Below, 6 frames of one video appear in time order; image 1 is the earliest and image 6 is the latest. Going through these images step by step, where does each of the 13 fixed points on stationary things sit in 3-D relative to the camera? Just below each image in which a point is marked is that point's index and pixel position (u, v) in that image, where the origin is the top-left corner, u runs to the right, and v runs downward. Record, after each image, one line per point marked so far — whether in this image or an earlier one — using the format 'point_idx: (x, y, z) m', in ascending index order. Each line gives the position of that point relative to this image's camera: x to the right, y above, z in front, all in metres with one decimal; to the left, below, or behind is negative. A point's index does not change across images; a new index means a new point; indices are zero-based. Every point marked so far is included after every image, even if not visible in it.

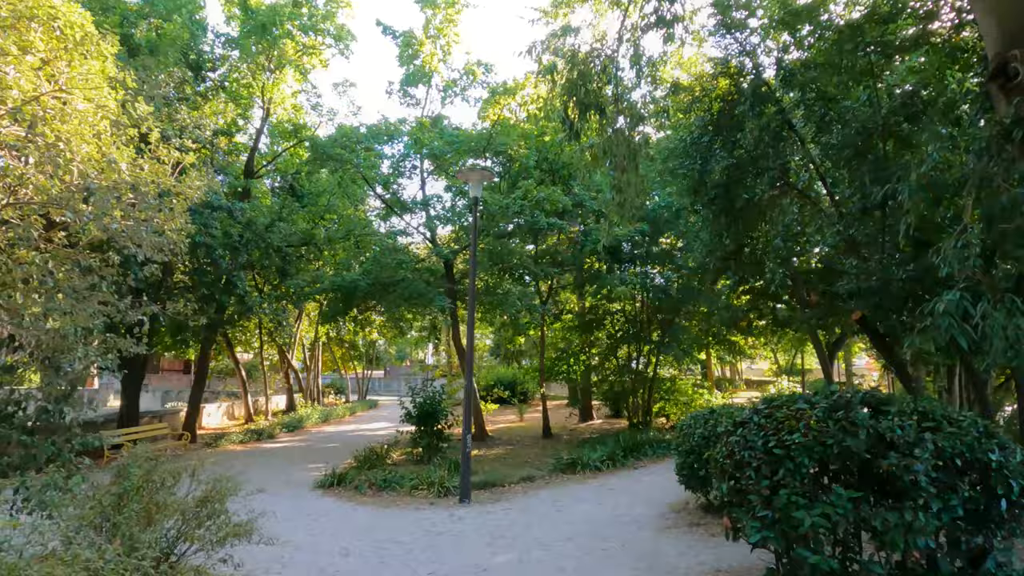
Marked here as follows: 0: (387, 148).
0: (-3.0, +3.3, +14.5) m
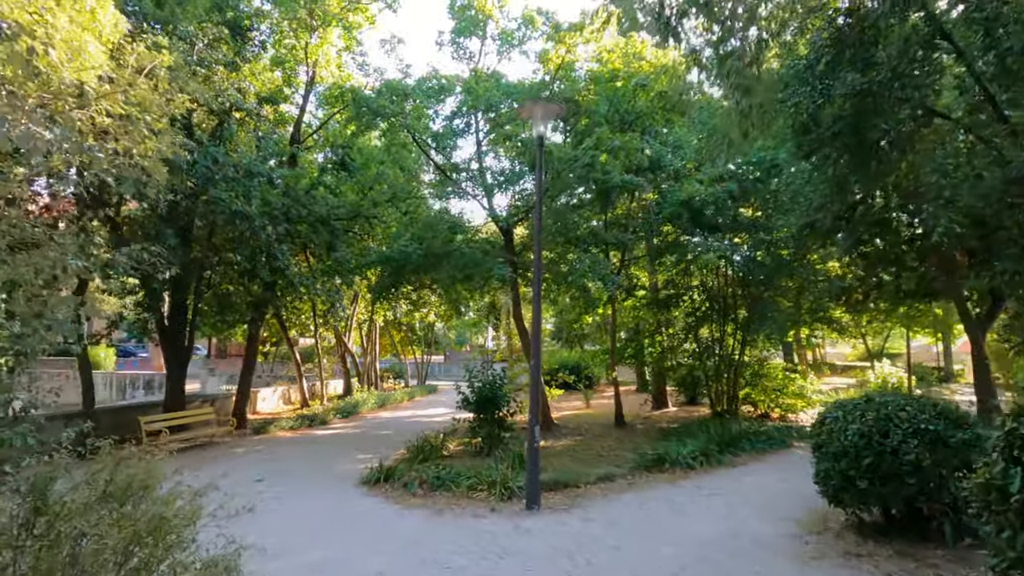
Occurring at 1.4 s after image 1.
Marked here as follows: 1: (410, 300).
0: (-1.6, +3.9, +13.0) m
1: (-3.1, -0.4, +18.0) m
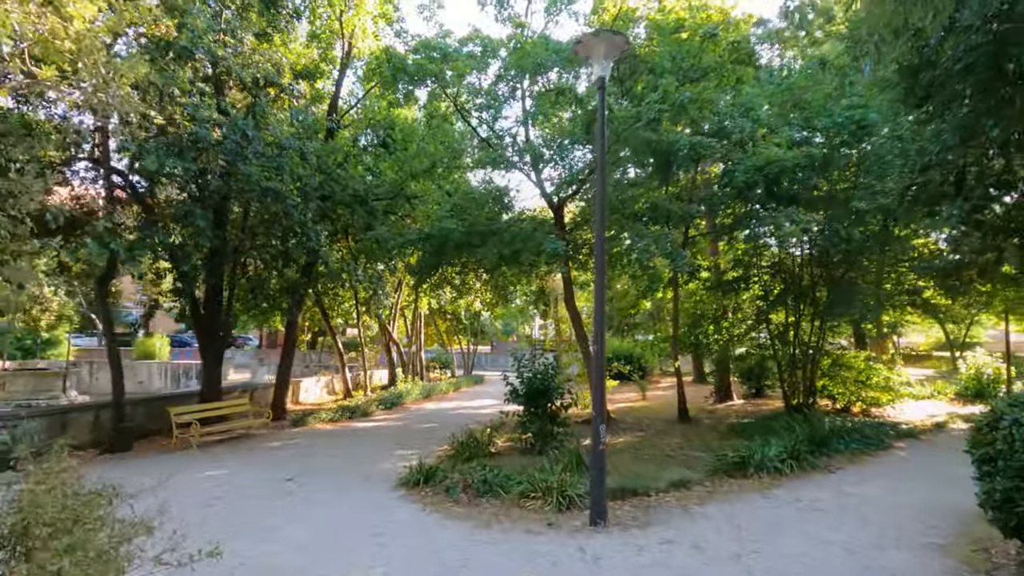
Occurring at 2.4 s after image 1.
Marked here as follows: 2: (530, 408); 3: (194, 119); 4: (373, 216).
0: (-0.6, +4.3, +11.9) m
1: (-1.7, 0.0, +17.1) m
2: (+0.3, -1.9, +9.6) m
3: (-5.9, +3.1, +11.0) m
4: (-3.1, +1.6, +13.5) m
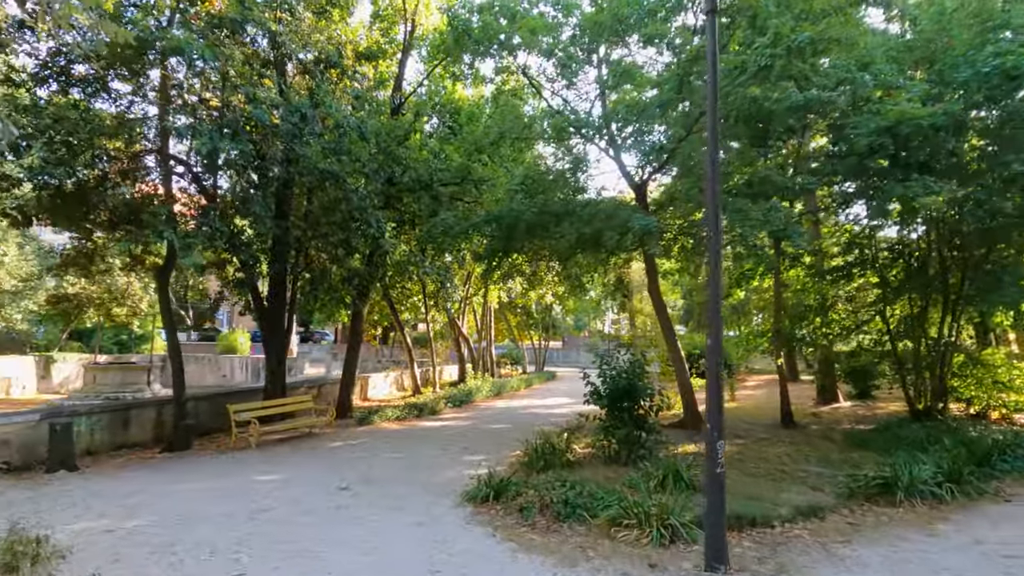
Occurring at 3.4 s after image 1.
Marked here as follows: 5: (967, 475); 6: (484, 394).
0: (+0.7, +4.5, +10.8) m
1: (+0.3, +0.3, +16.1) m
2: (+1.4, -1.7, +8.4) m
3: (-4.6, +3.3, +10.5) m
4: (-1.6, +1.8, +12.6) m
5: (+4.8, -2.0, +6.4) m
6: (-0.9, -3.3, +18.5) m
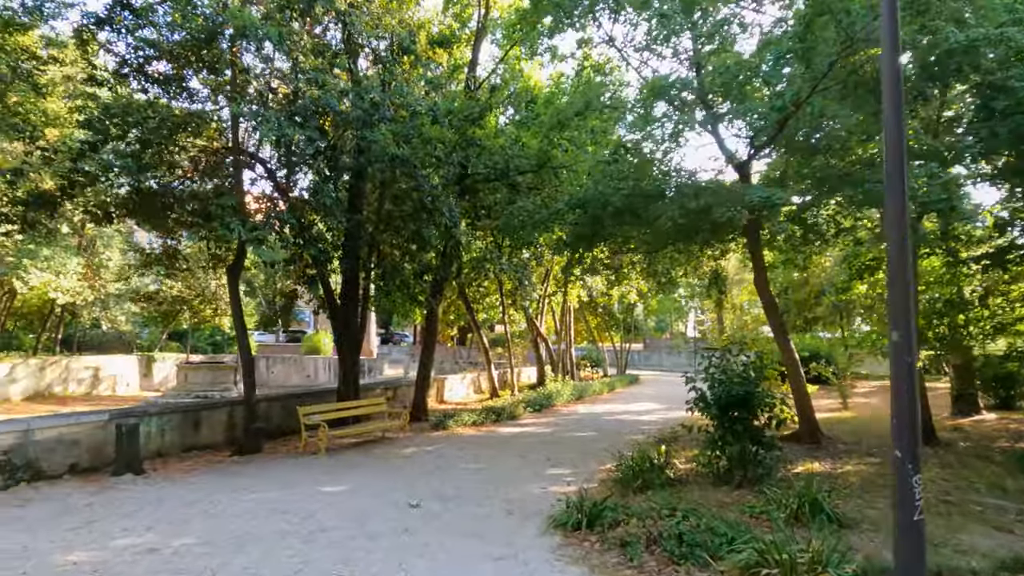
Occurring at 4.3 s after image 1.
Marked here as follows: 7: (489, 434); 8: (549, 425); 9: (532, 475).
0: (+2.1, +4.6, +9.6) m
1: (+2.4, +0.4, +14.9) m
2: (+2.5, -1.6, +7.2) m
3: (-3.2, +3.4, +10.0) m
4: (+0.1, +1.9, +11.7) m
5: (+5.6, -1.8, +4.7) m
6: (+1.5, -3.2, +17.4) m
7: (-0.5, -2.8, +11.5) m
8: (+0.8, -2.9, +12.8) m
9: (+0.3, -2.4, +7.7) m
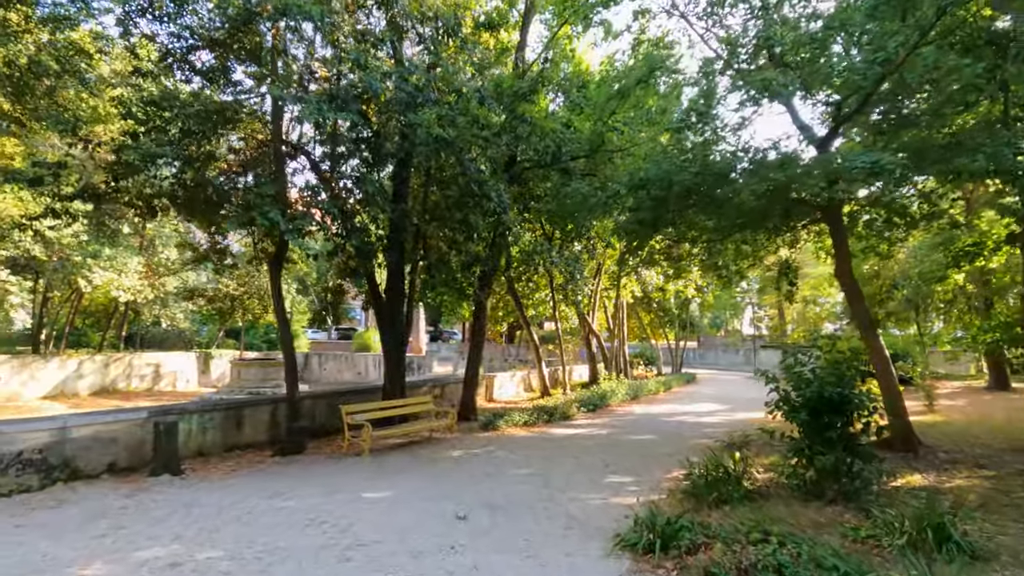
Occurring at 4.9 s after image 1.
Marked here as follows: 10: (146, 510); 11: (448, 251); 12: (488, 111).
0: (+2.9, +4.7, +8.7) m
1: (+3.6, +0.5, +14.0) m
2: (+3.1, -1.5, +6.3) m
3: (-2.4, +3.5, +9.5) m
4: (+1.0, +2.0, +11.0) m
5: (+6.0, -1.7, +3.6) m
6: (+3.0, -3.0, +16.5) m
7: (+0.5, -2.7, +10.8) m
8: (+1.8, -2.8, +12.0) m
9: (+0.9, -2.3, +7.0) m
10: (-3.5, -2.1, +5.8) m
11: (-1.2, +0.7, +11.1) m
12: (-0.4, +2.9, +10.3) m
